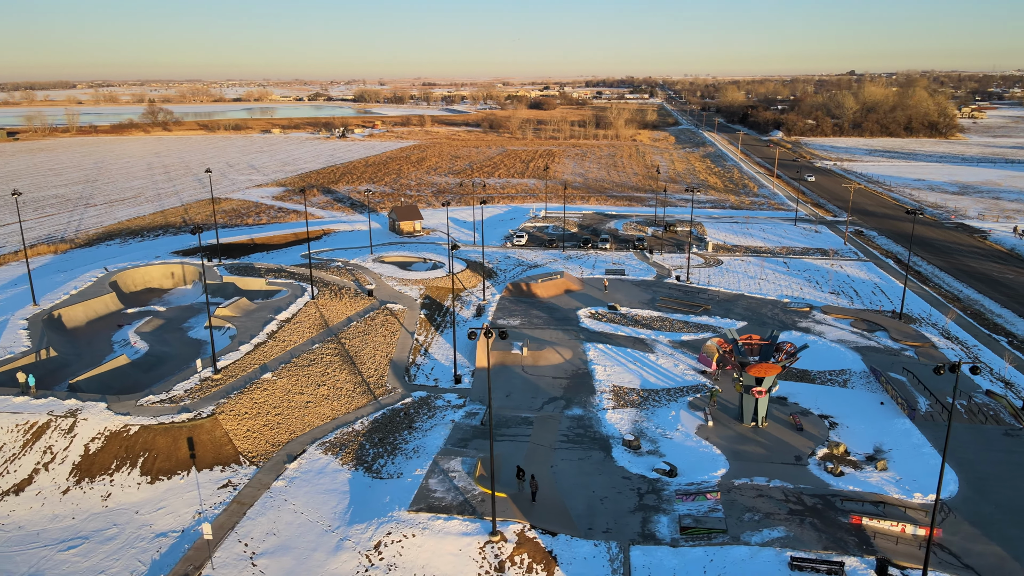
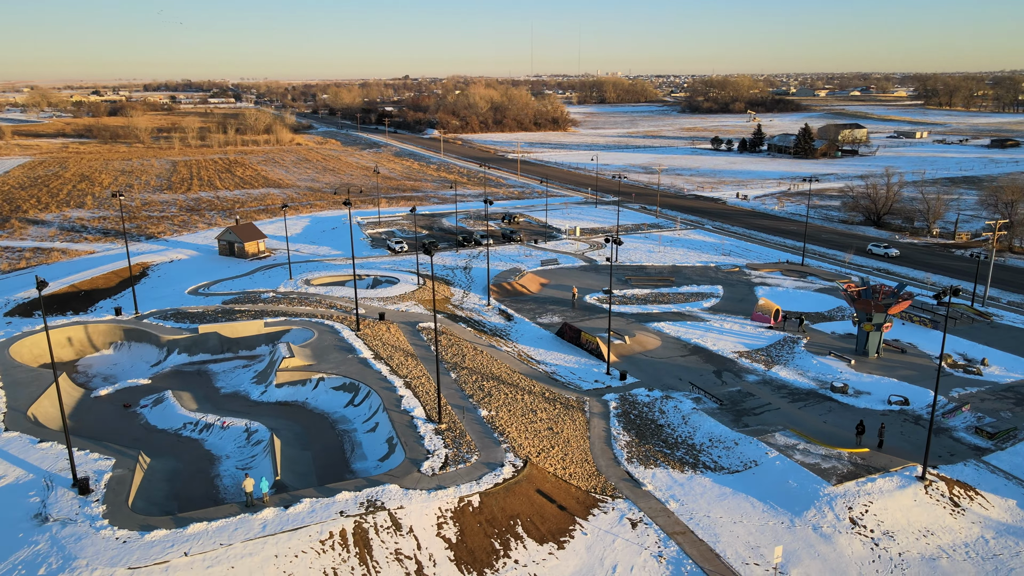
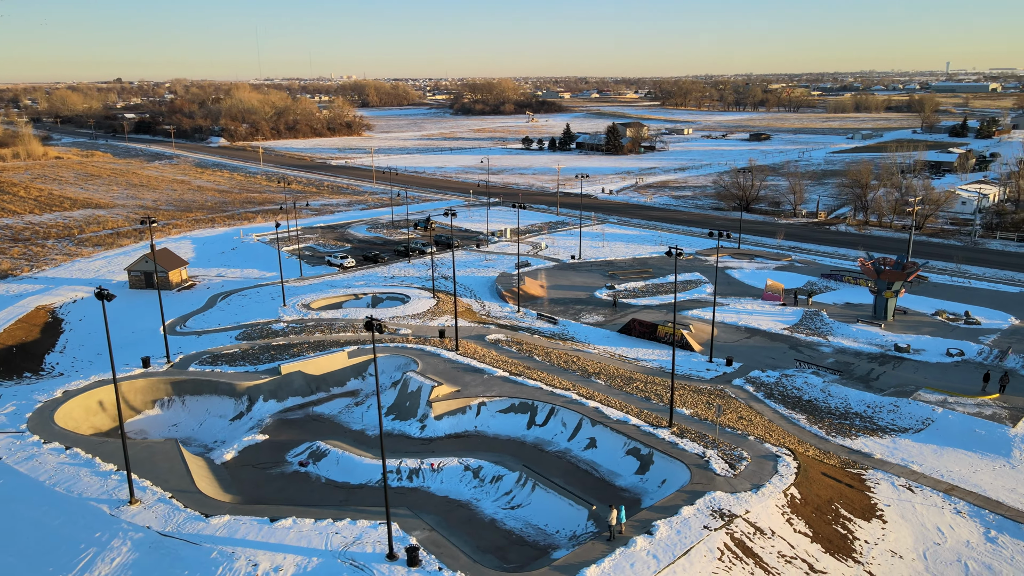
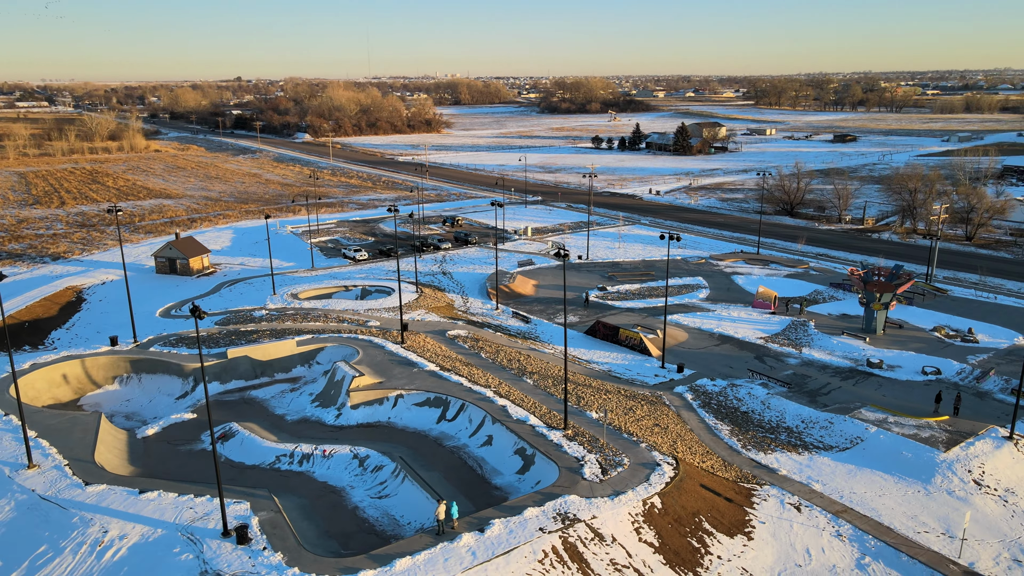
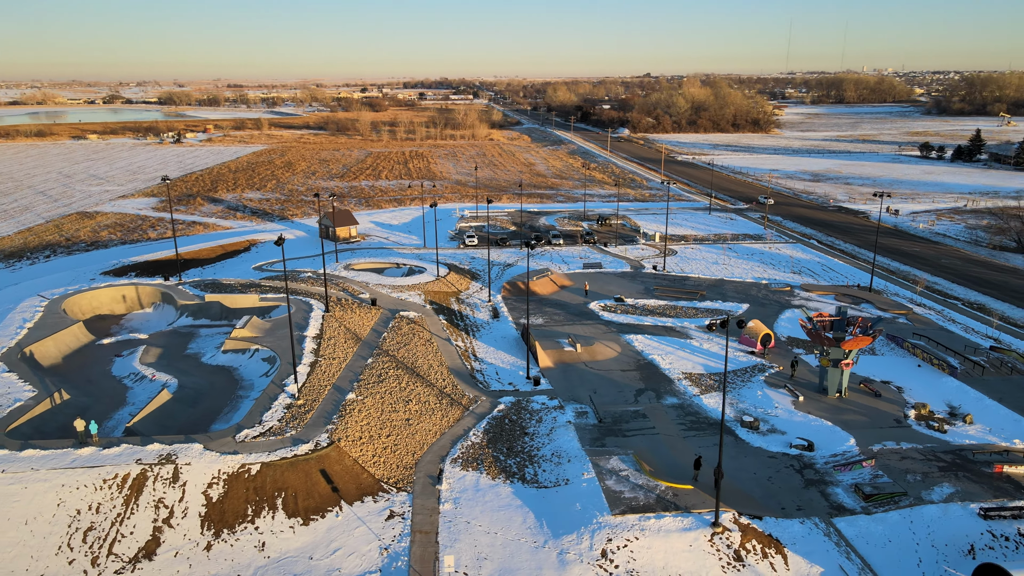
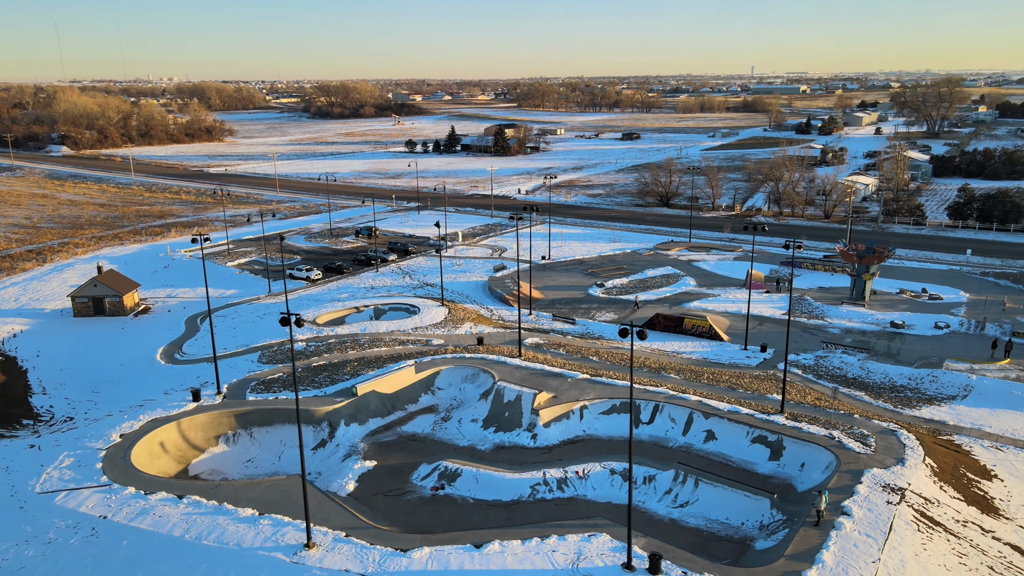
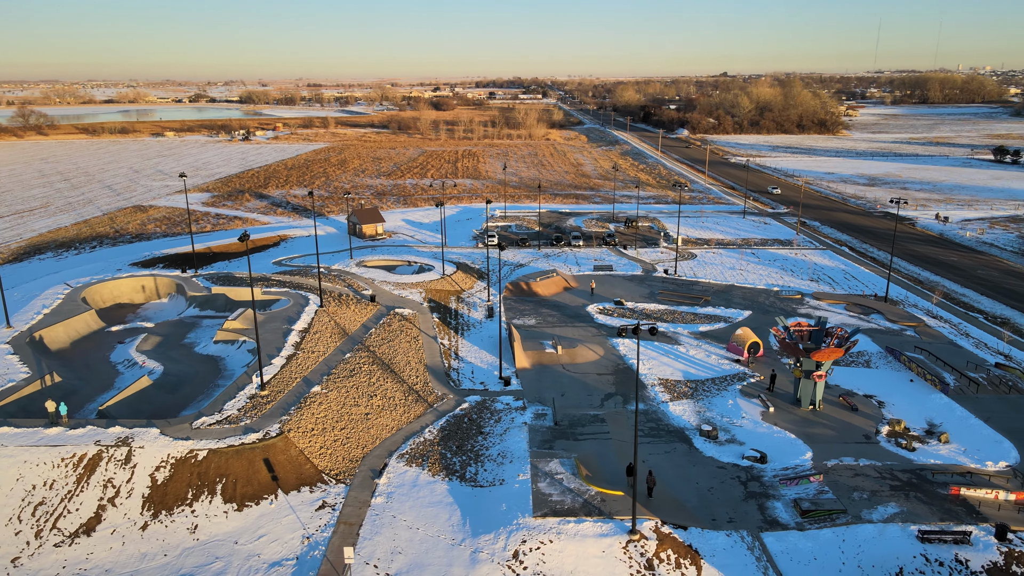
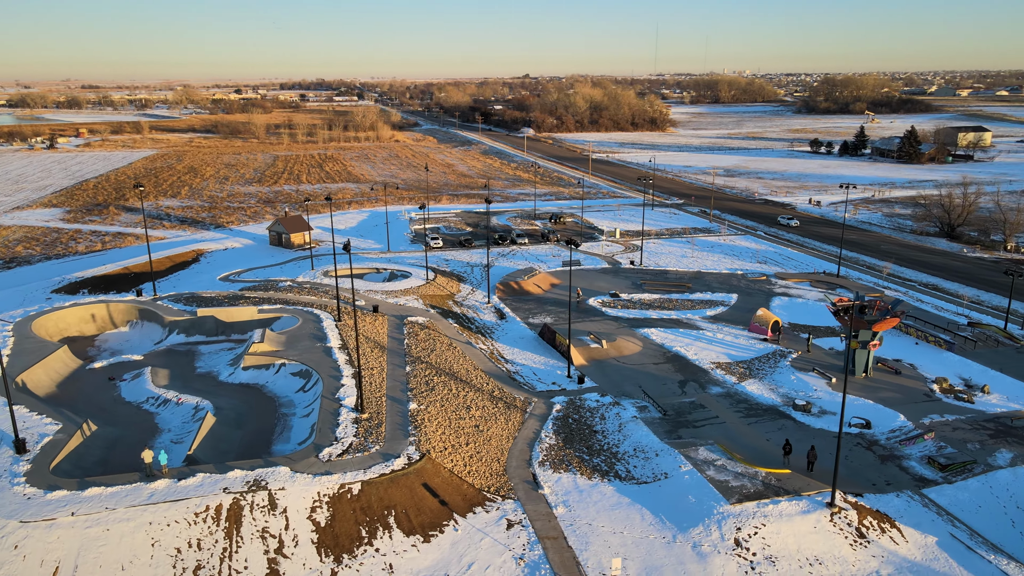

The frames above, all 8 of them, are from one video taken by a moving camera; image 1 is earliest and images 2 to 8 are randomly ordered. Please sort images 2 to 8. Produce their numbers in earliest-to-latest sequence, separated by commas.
7, 5, 8, 2, 4, 3, 6
